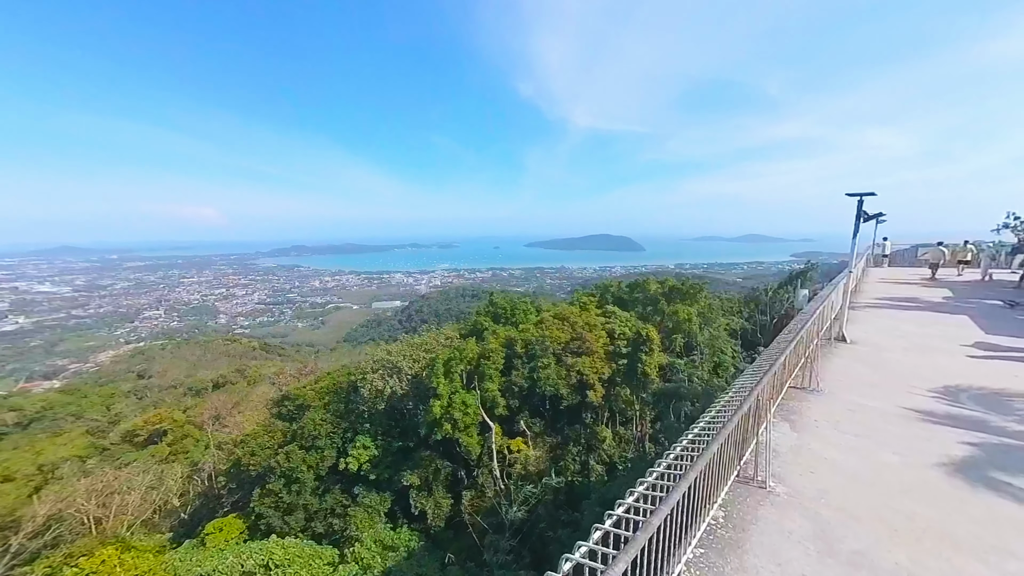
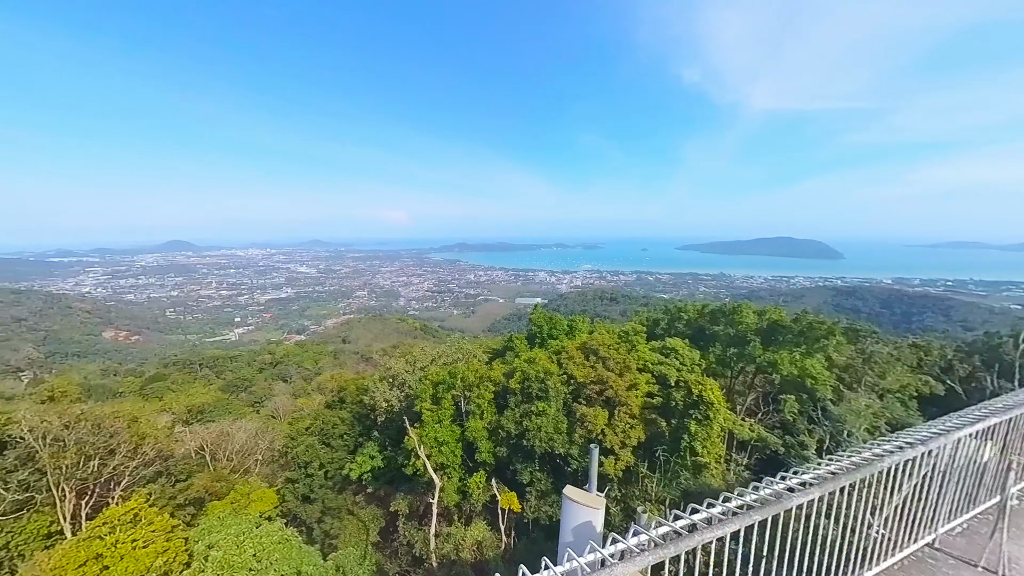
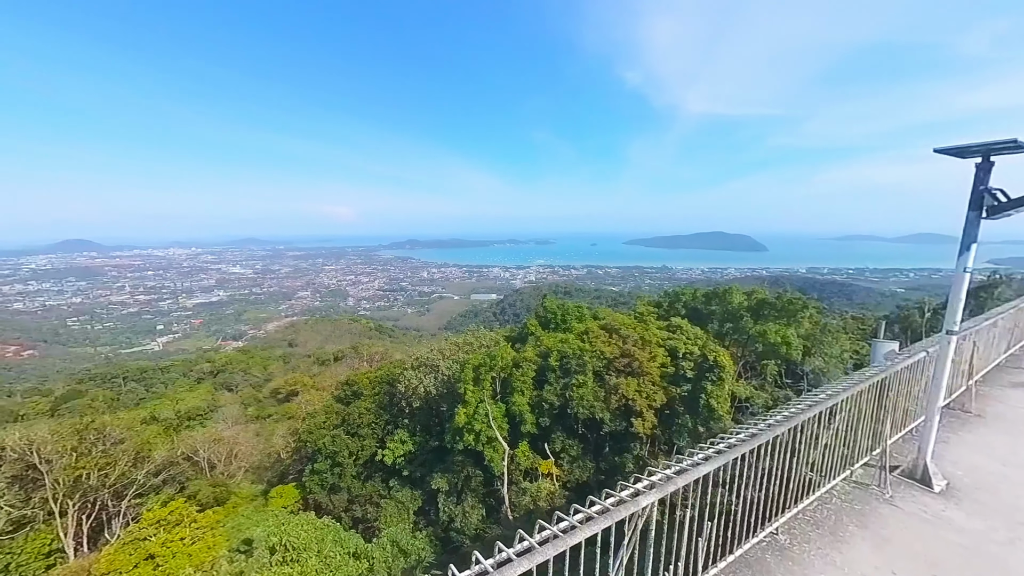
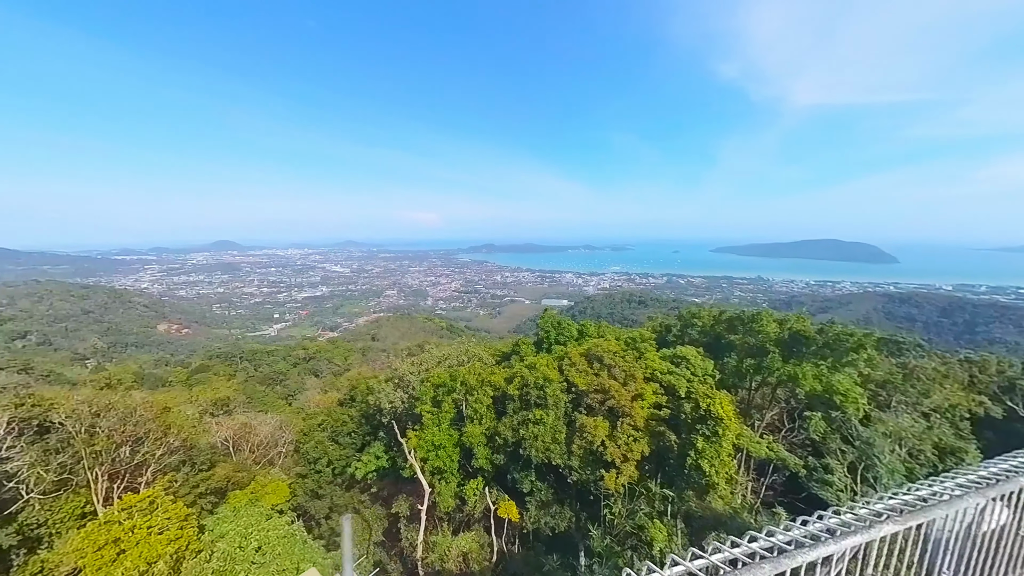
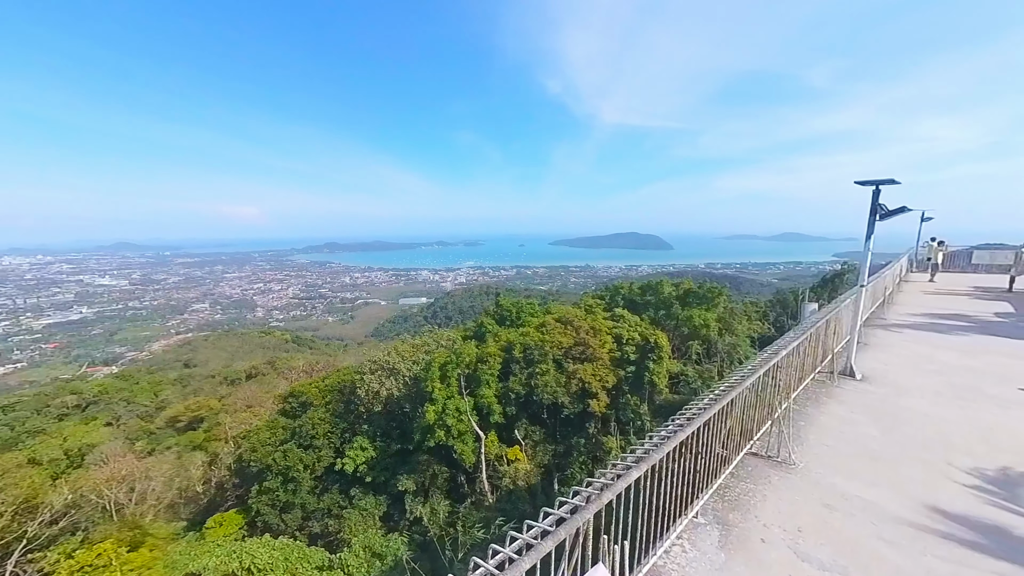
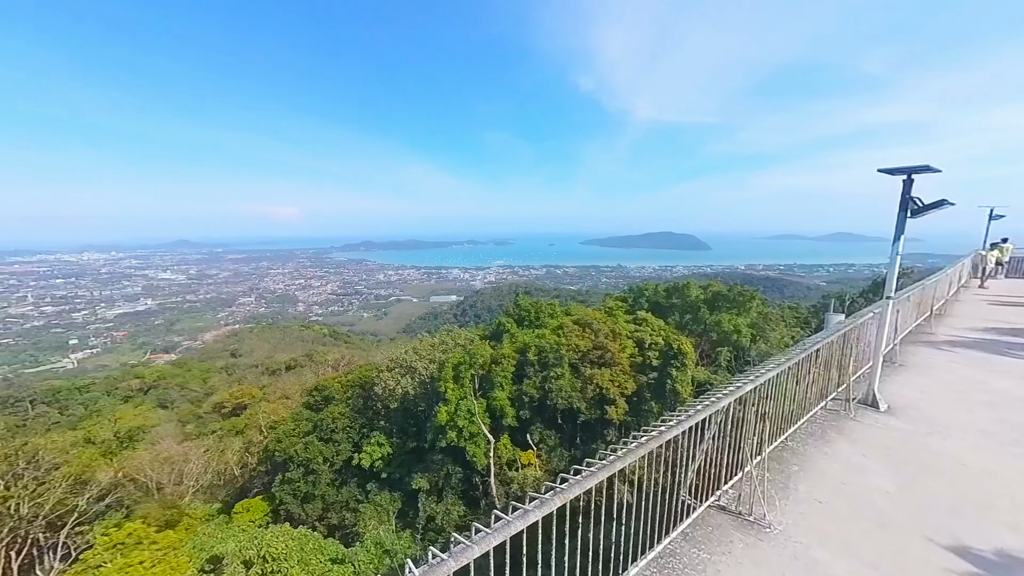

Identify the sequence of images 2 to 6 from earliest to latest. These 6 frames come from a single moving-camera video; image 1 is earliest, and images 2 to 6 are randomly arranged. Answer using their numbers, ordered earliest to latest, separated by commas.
5, 6, 3, 2, 4
